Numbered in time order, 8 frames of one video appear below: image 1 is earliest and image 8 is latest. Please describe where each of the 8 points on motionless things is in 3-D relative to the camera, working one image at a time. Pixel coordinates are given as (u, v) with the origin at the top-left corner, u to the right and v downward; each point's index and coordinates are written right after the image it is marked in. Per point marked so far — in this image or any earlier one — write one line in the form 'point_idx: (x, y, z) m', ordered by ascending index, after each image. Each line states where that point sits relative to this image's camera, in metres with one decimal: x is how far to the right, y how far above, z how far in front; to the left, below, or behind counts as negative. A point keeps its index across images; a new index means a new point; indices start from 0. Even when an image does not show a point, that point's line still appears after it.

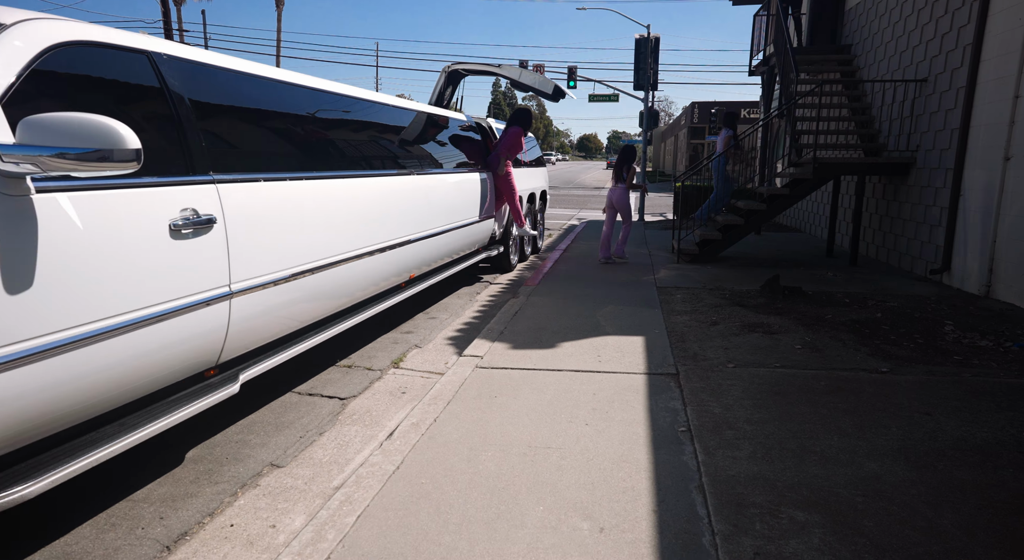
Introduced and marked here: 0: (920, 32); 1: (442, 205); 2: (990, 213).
0: (+5.8, +3.5, +9.6) m
1: (-0.7, +0.8, +6.7) m
2: (+5.1, +0.7, +7.1) m
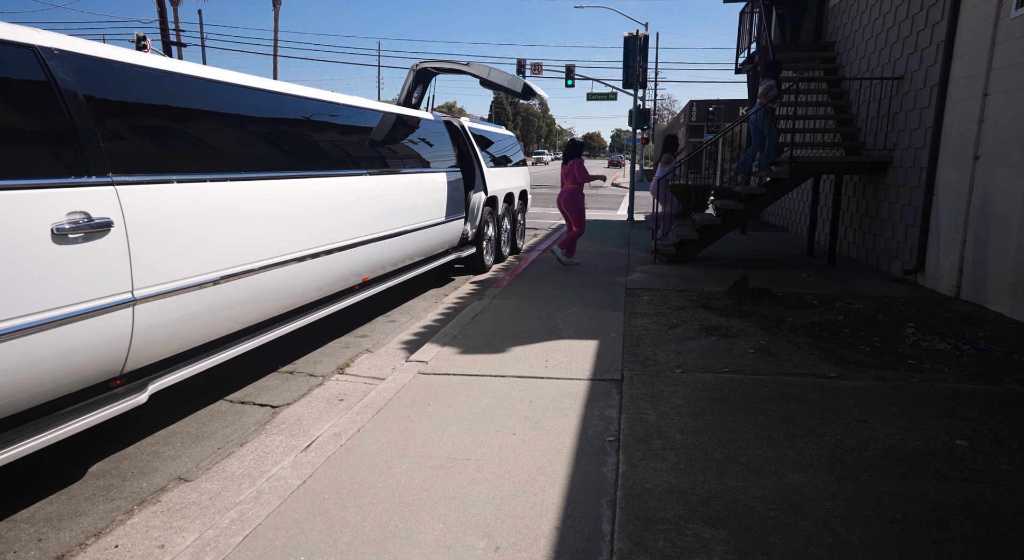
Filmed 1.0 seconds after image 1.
0: (+5.4, +3.5, +9.5) m
1: (-1.1, +0.7, +6.6) m
2: (+4.7, +0.7, +7.0) m
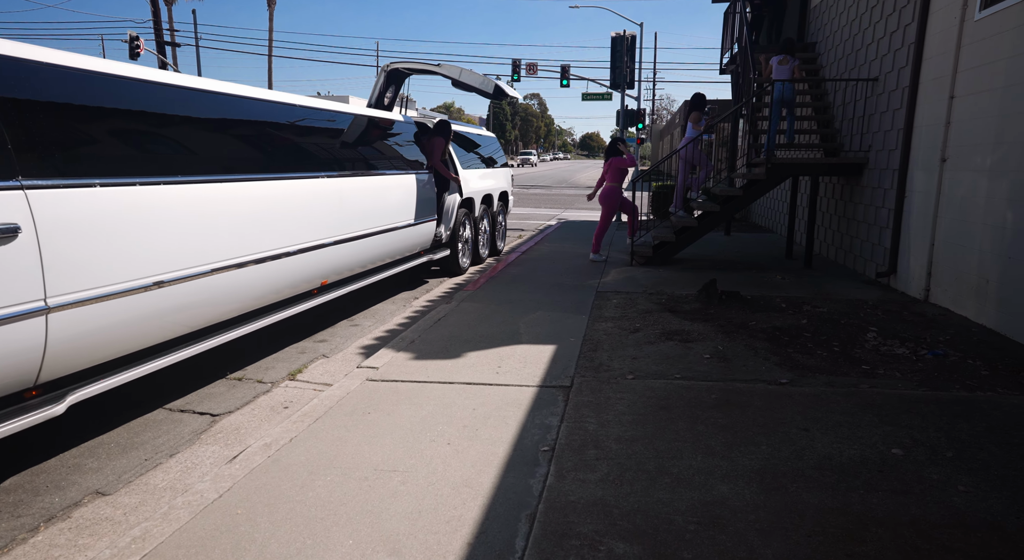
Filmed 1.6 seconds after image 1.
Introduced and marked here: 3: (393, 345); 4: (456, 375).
0: (+5.1, +3.5, +9.5) m
1: (-1.4, +0.7, +6.6) m
2: (+4.4, +0.7, +7.0) m
3: (-1.0, -0.5, +5.4) m
4: (-0.4, -0.6, +4.5) m
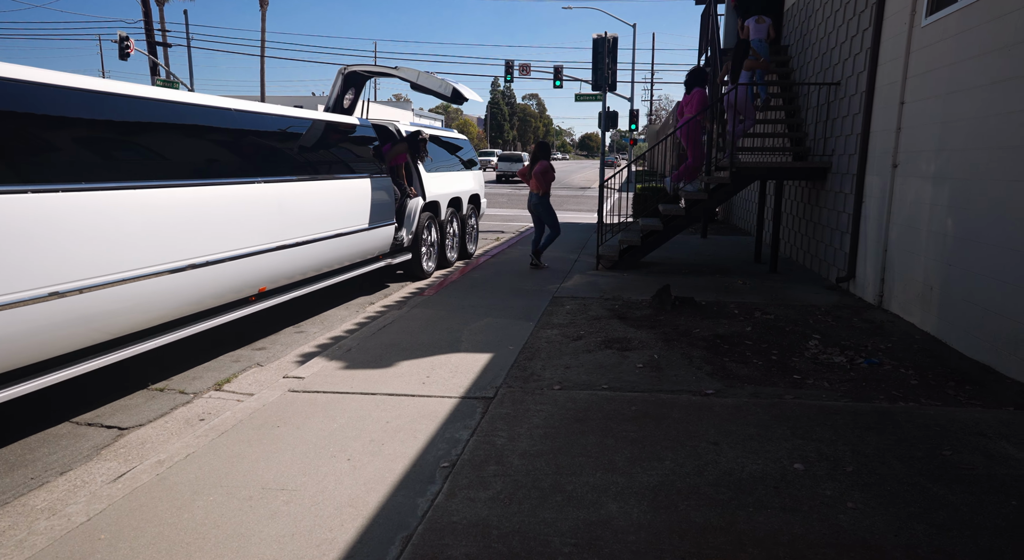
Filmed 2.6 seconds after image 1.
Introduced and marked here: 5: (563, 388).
0: (+4.5, +3.4, +9.5) m
1: (-1.9, +0.6, +6.5) m
2: (+3.9, +0.6, +7.0) m
3: (-1.5, -0.6, +5.3) m
4: (-0.9, -0.7, +4.5) m
5: (+0.3, -0.7, +4.4) m
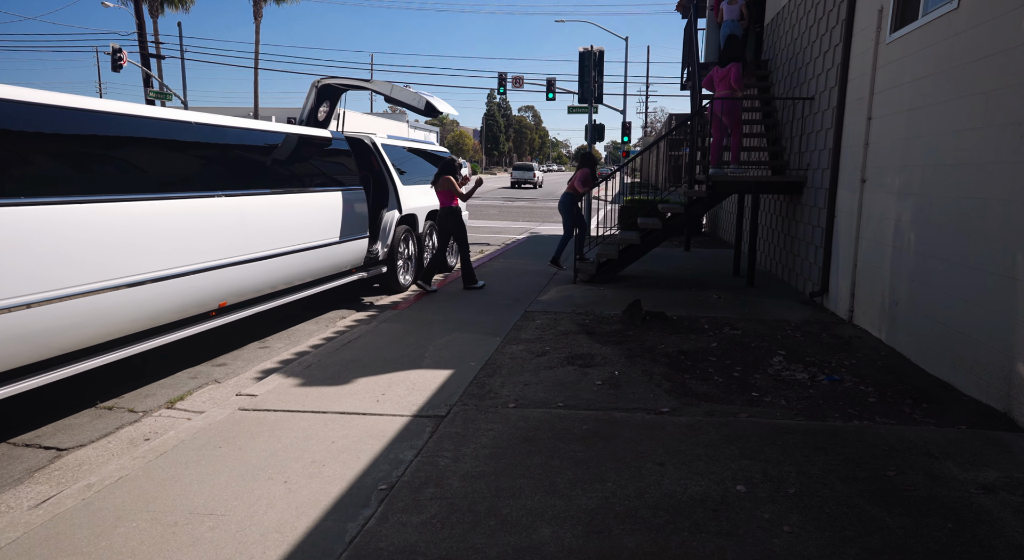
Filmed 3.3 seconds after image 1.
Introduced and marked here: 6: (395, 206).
0: (+4.2, +3.2, +9.5) m
1: (-2.3, +0.5, +6.4) m
2: (+3.5, +0.5, +7.0) m
3: (-1.8, -0.7, +5.3) m
4: (-1.2, -0.8, +4.4) m
5: (0.0, -0.8, +4.3) m
6: (-1.6, +1.0, +9.3) m
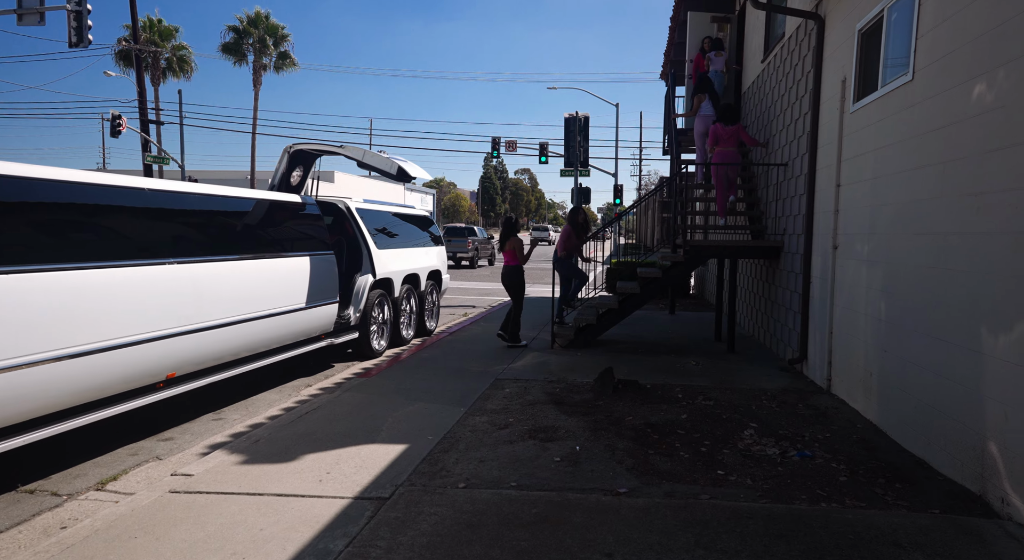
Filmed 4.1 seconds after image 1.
0: (+3.9, +2.3, +9.7) m
1: (-2.6, -0.1, +6.3) m
2: (+3.2, -0.2, +6.8) m
3: (-2.1, -1.2, +5.0) m
4: (-1.5, -1.3, +4.1) m
5: (-0.3, -1.3, +4.1) m
6: (-2.0, +0.1, +9.1) m
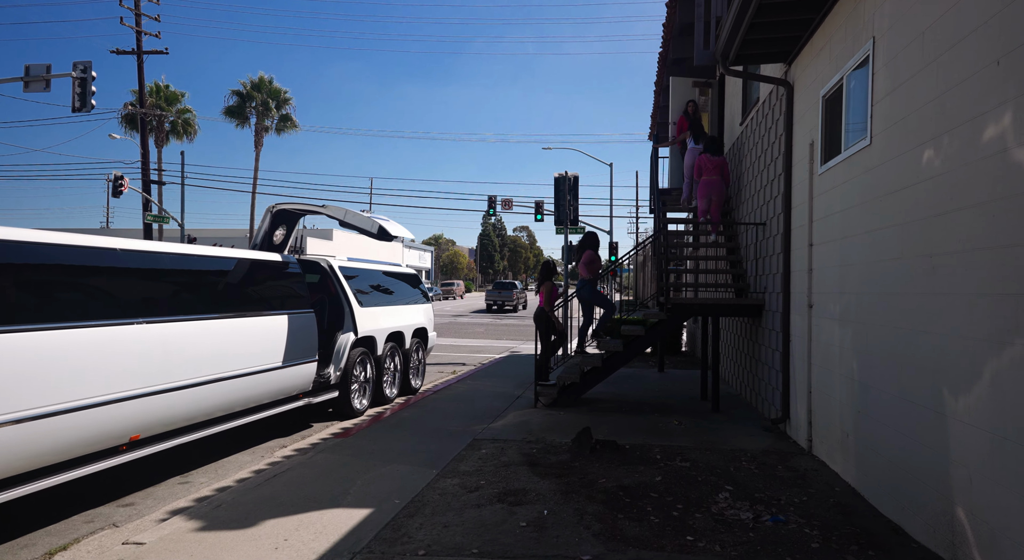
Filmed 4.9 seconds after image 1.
0: (+3.6, +1.5, +9.8) m
1: (-2.8, -0.7, +6.2) m
2: (+3.0, -0.8, +6.8) m
3: (-2.3, -1.7, +4.9) m
4: (-1.7, -1.6, +4.0) m
5: (-0.5, -1.6, +3.9) m
6: (-2.2, -0.7, +9.1) m
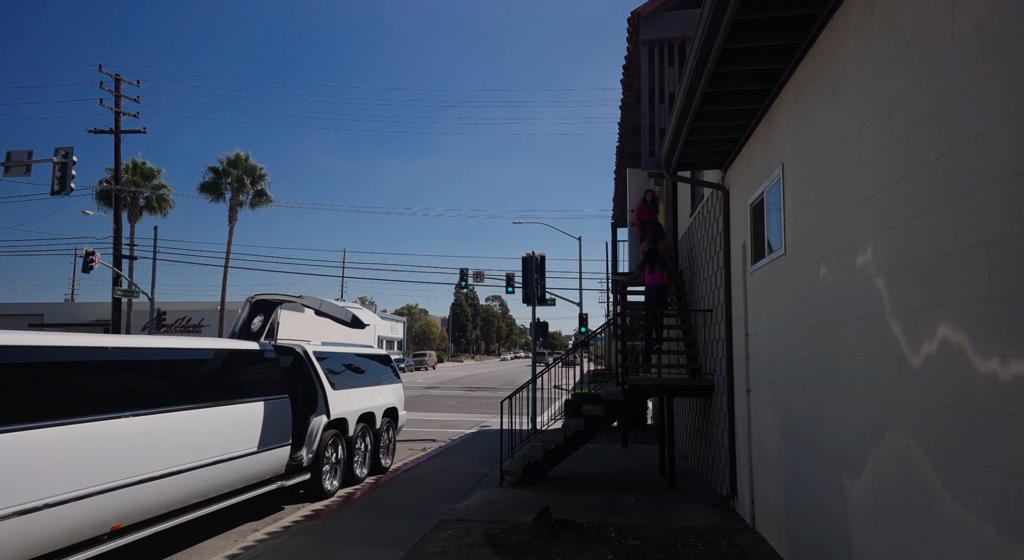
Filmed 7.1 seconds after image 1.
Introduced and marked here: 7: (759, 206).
0: (+3.1, +0.2, +10.7) m
1: (-3.2, -1.6, +6.6) m
2: (+2.6, -1.8, +7.4) m
3: (-2.6, -2.4, +5.2) m
4: (-2.0, -2.3, +4.4) m
5: (-0.8, -2.3, +4.3) m
6: (-2.7, -1.9, +9.5) m
7: (+2.6, +0.8, +6.9) m
